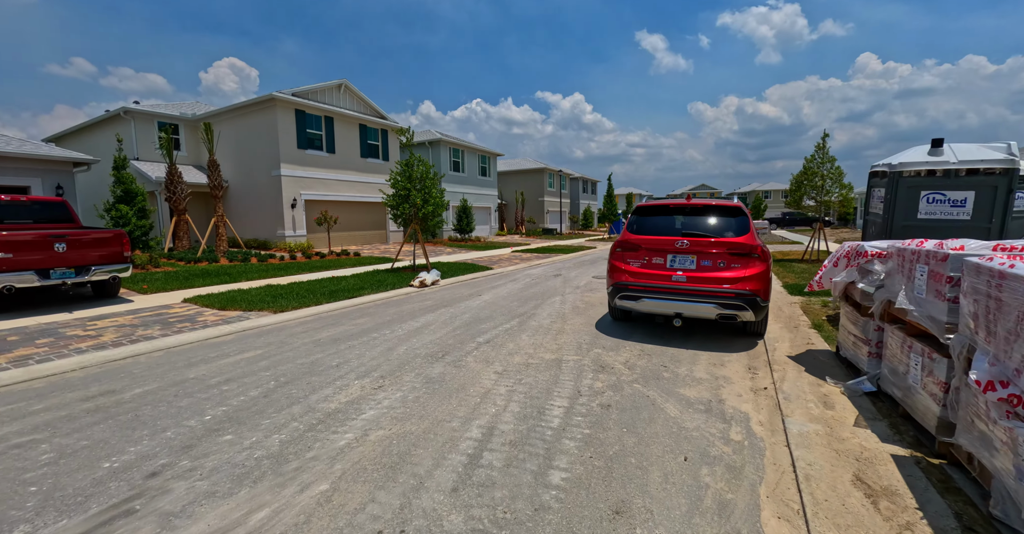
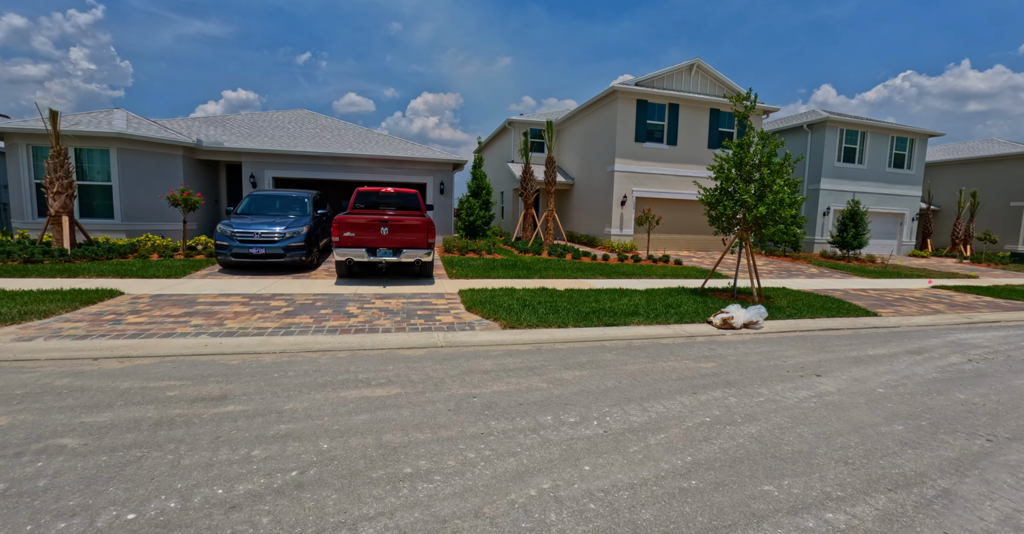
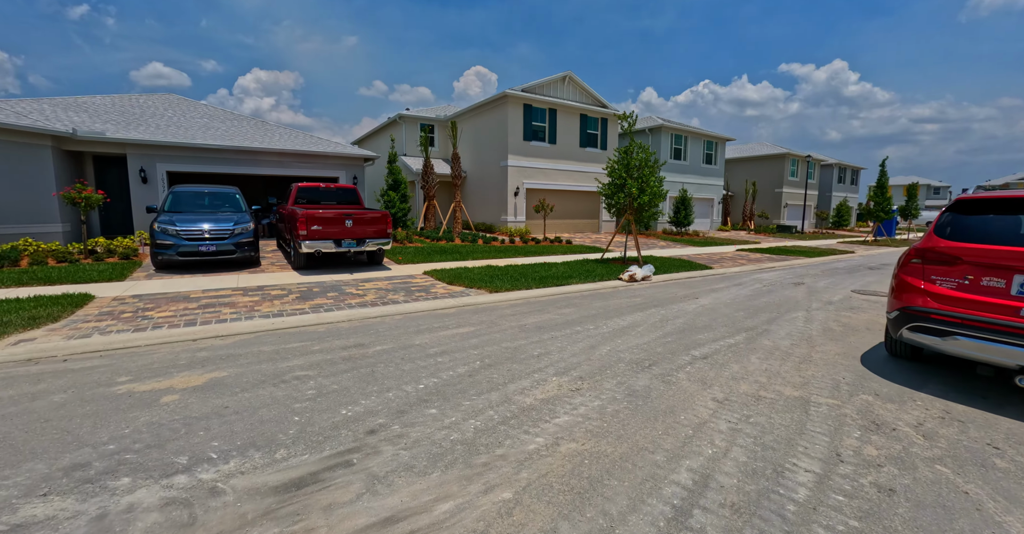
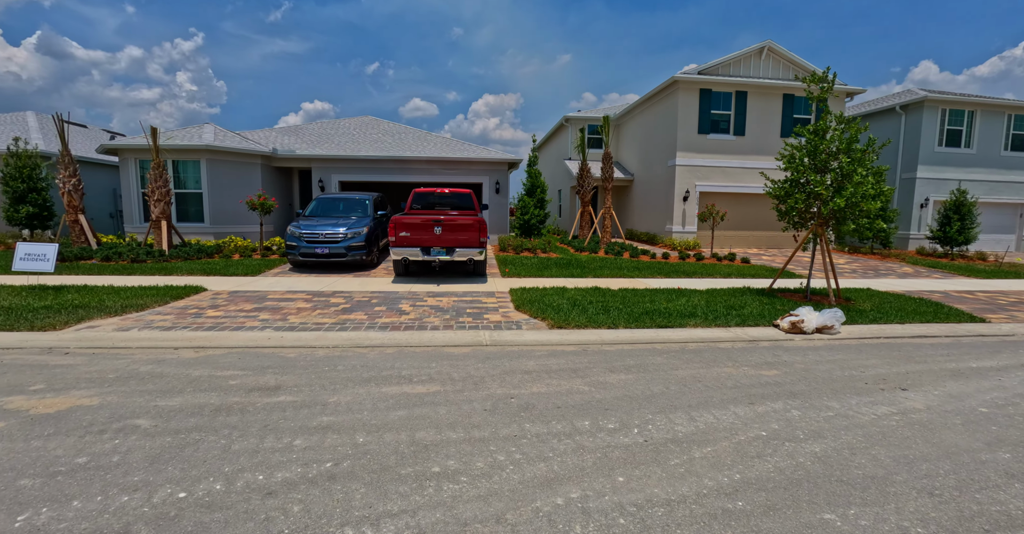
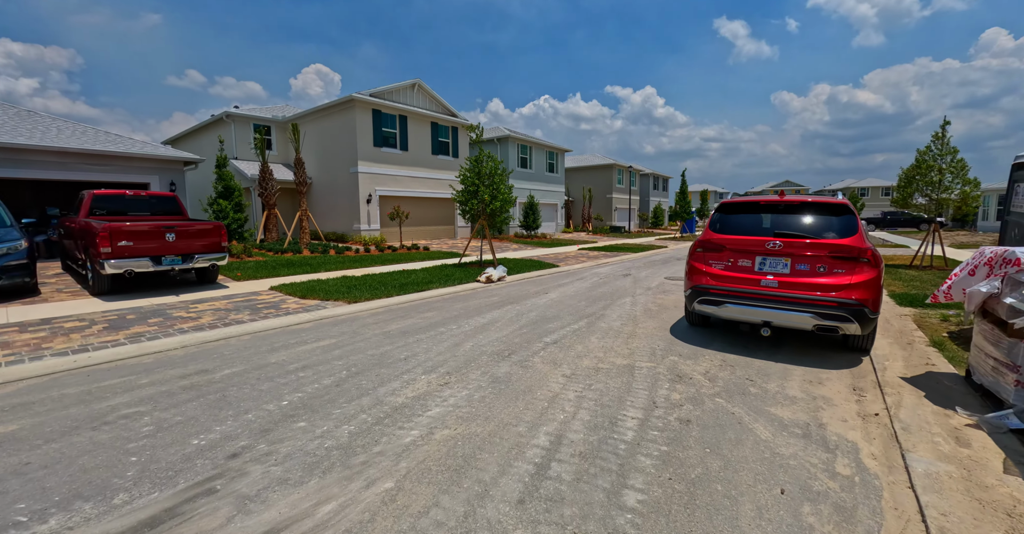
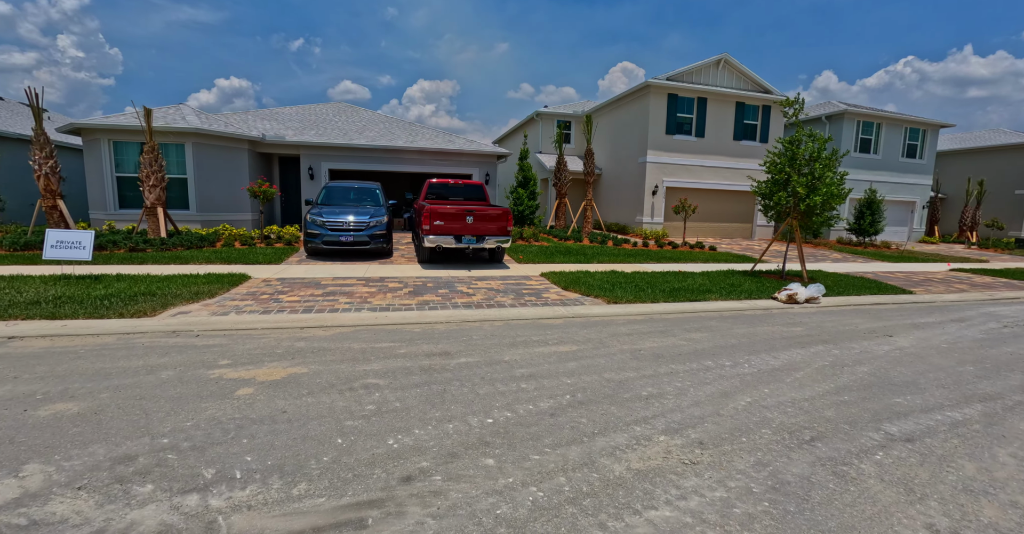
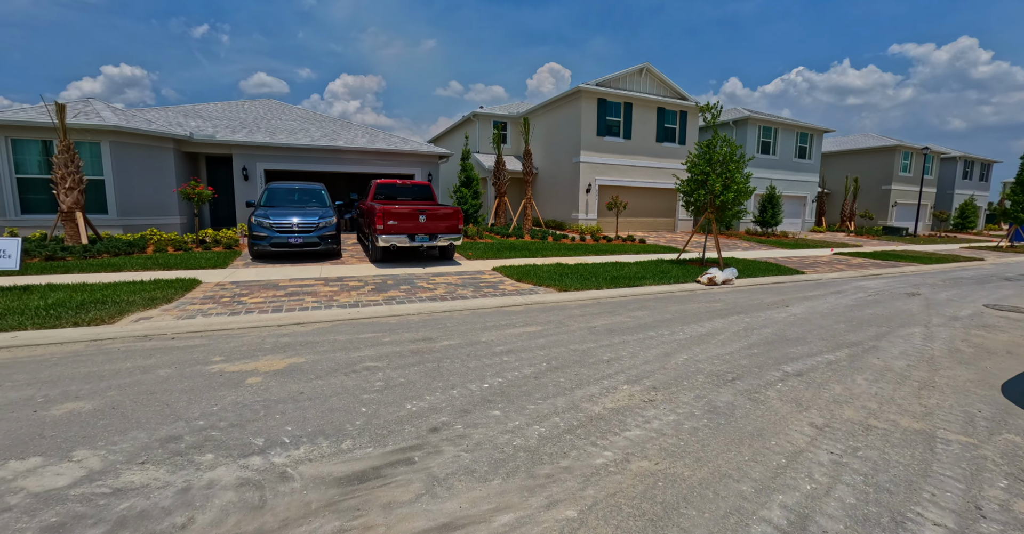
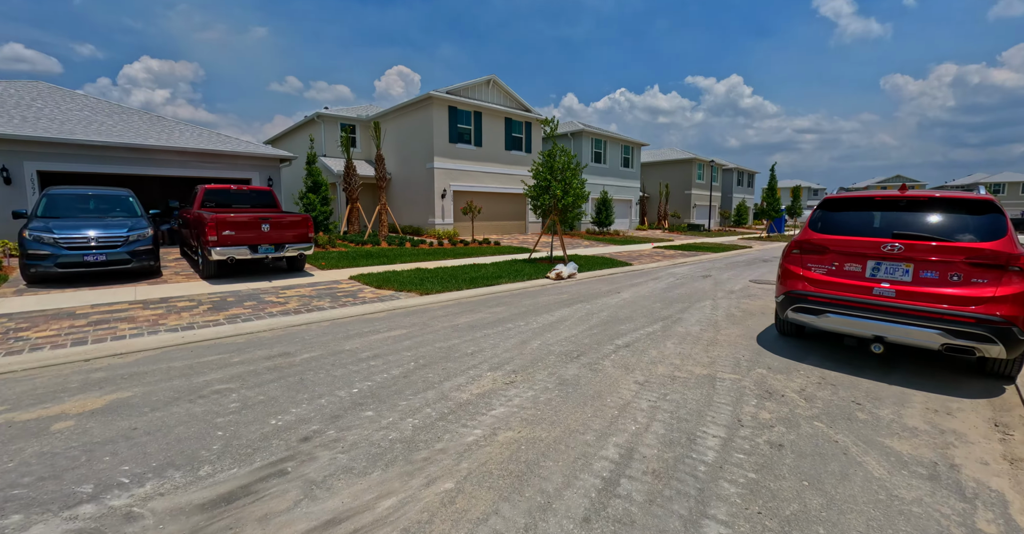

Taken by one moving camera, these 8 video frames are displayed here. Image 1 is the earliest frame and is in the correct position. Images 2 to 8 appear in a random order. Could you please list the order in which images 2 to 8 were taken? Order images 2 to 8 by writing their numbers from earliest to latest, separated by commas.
5, 8, 3, 7, 6, 2, 4
